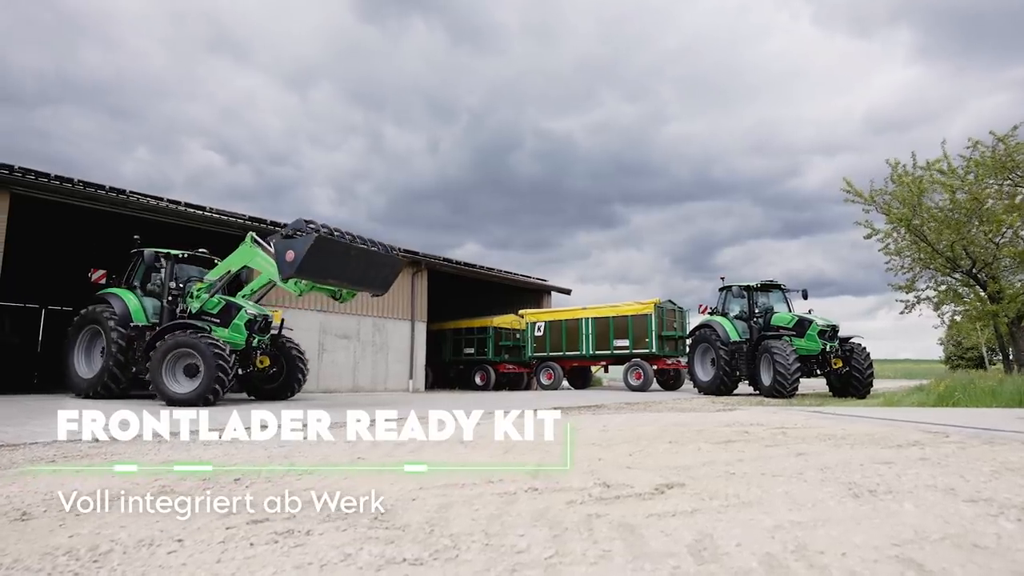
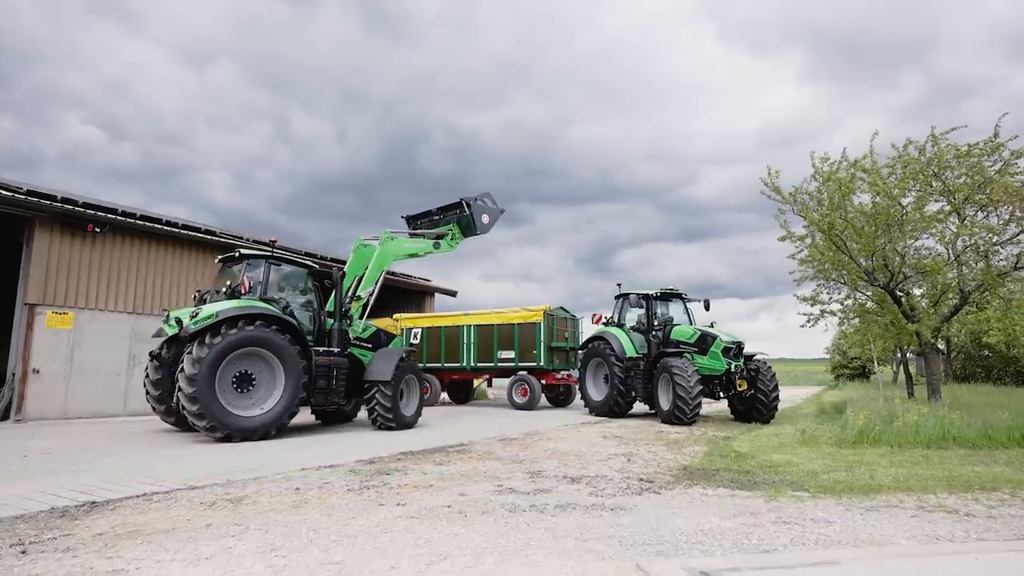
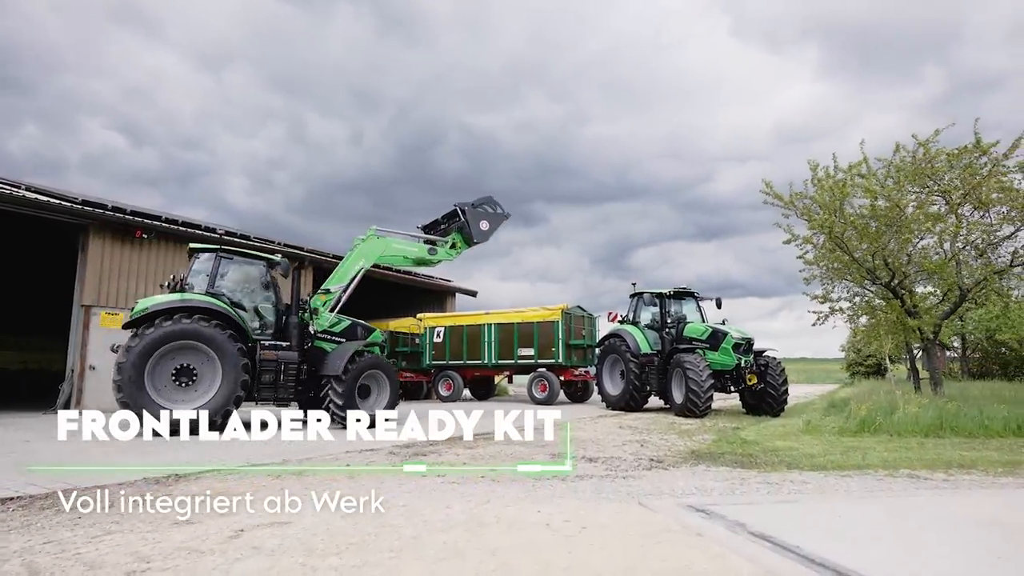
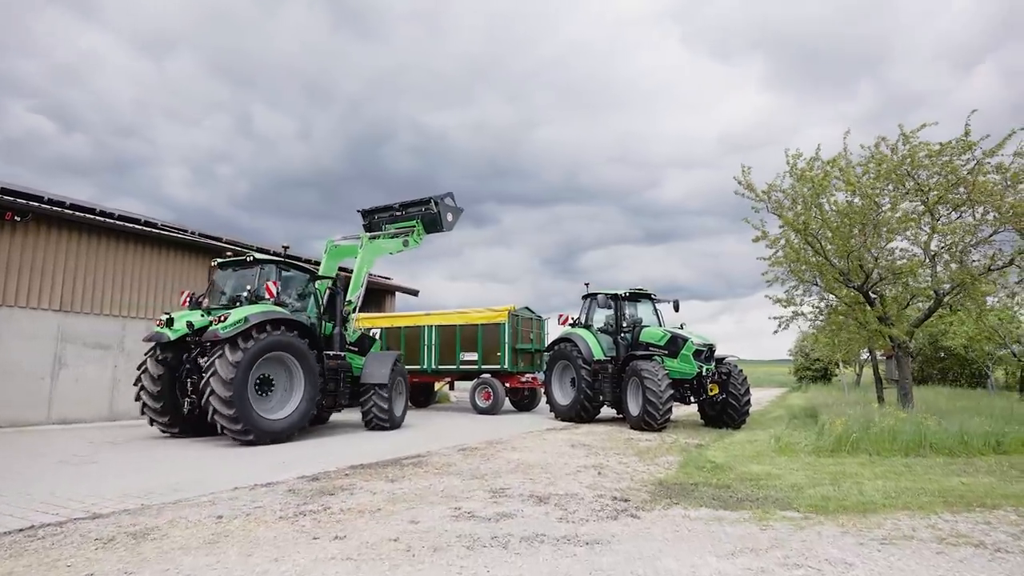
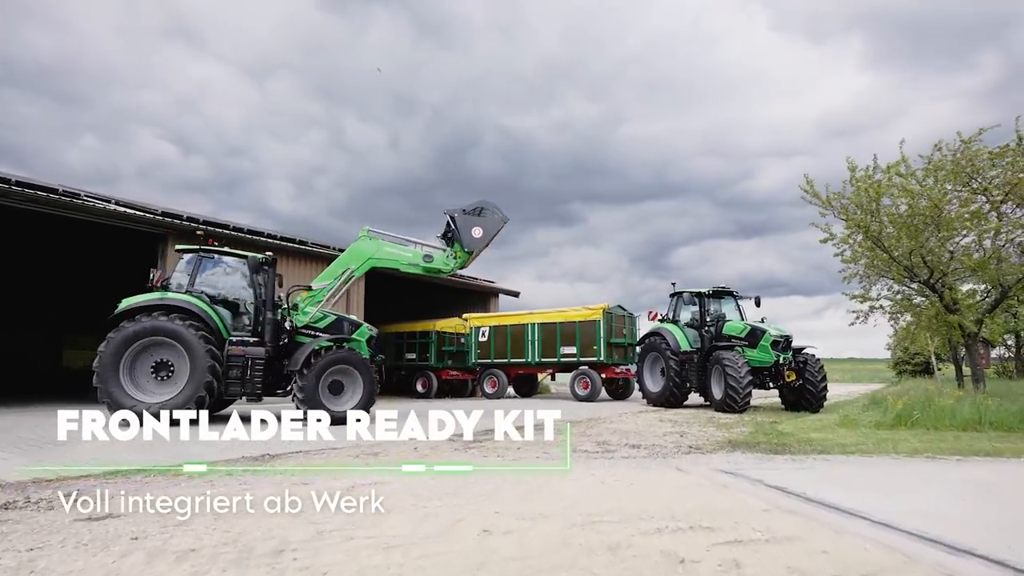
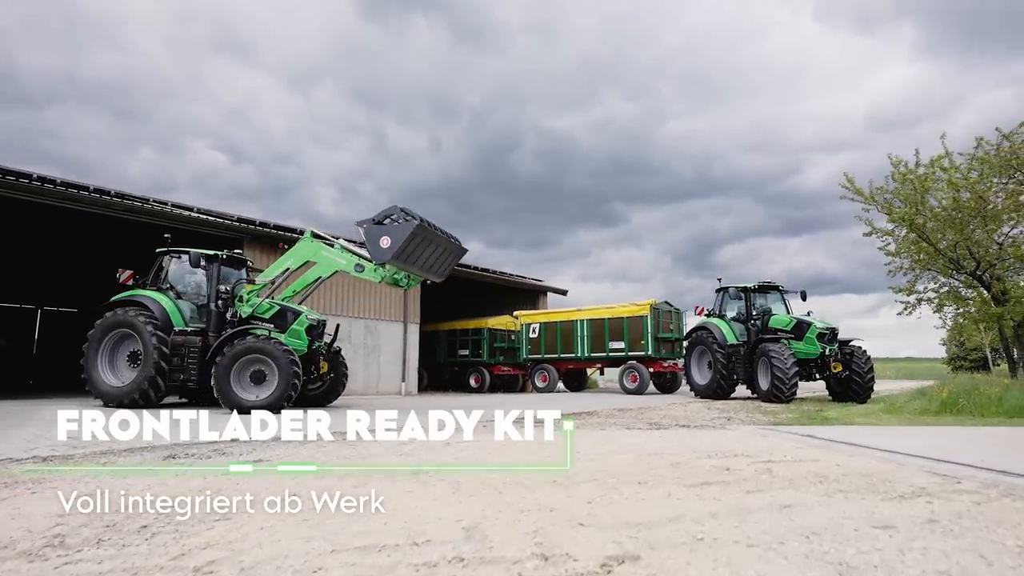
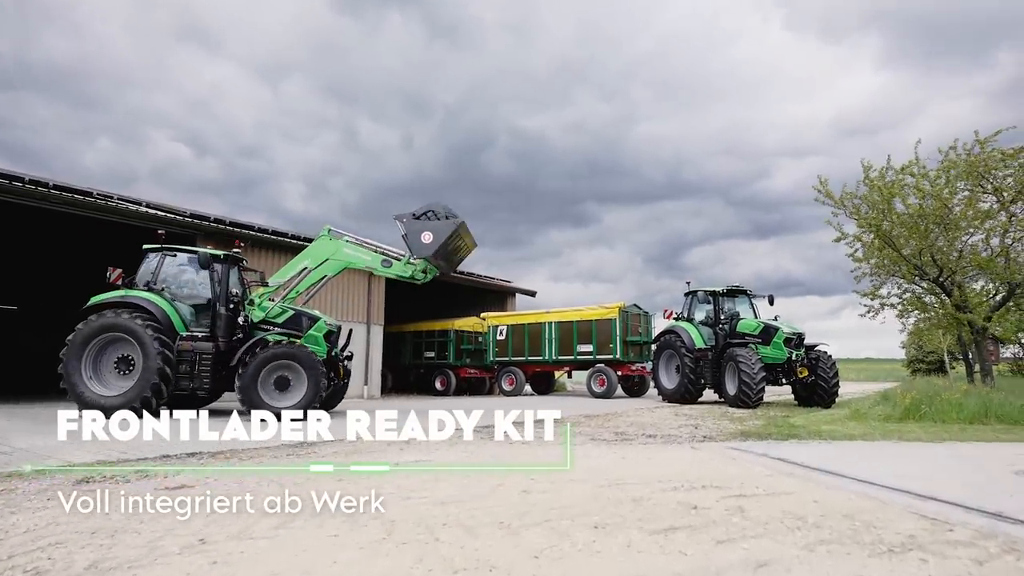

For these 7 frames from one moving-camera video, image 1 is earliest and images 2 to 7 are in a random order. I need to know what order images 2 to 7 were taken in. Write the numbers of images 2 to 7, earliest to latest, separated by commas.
6, 7, 5, 3, 2, 4
